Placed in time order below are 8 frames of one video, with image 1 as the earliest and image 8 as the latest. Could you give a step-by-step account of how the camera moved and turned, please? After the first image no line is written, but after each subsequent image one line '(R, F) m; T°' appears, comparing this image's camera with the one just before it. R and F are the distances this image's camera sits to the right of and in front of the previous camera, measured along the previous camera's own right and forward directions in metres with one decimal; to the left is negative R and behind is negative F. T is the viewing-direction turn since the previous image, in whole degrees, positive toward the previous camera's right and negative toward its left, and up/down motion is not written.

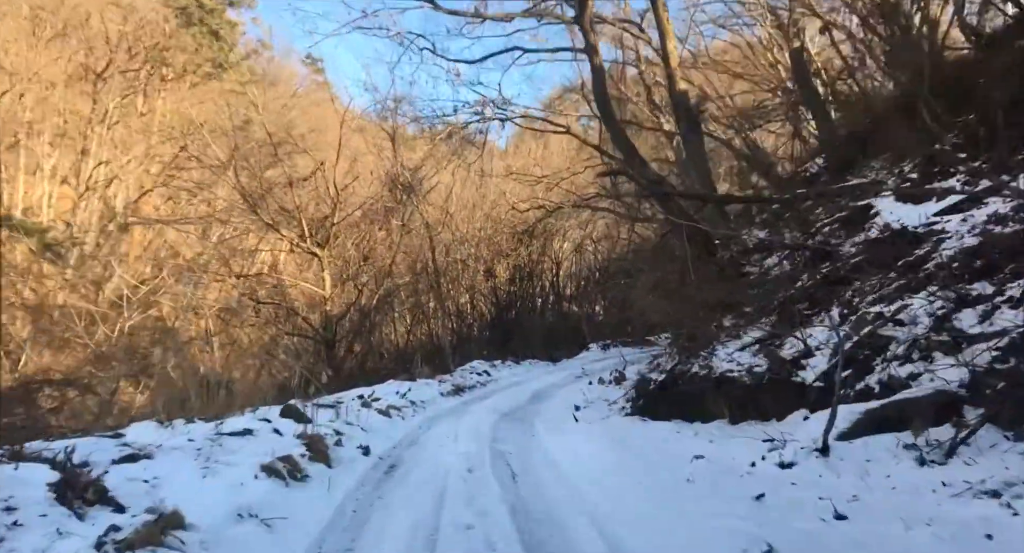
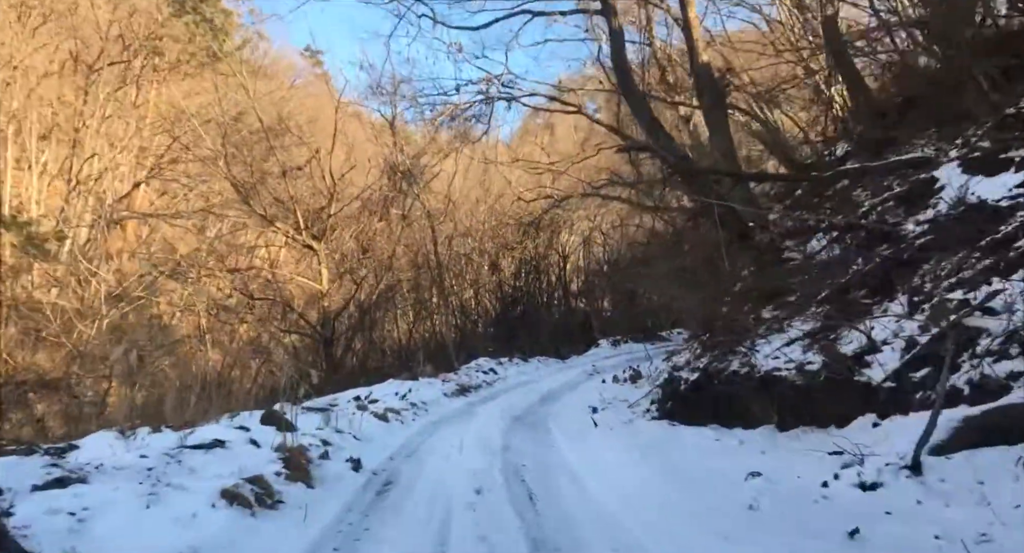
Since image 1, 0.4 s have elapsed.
(-0.1, +1.1) m; 0°
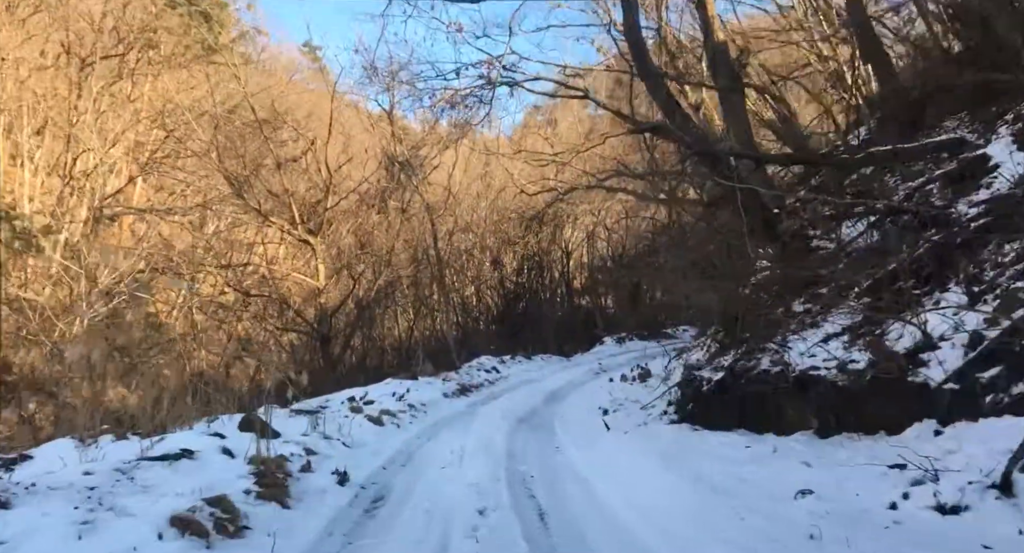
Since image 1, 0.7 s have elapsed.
(0.0, +0.7) m; 0°
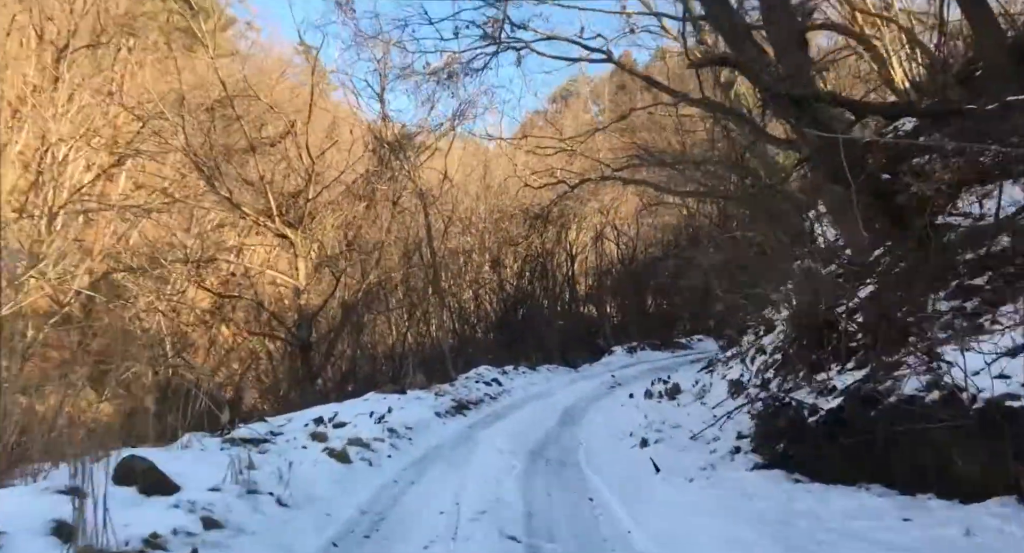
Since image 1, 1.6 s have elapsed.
(-0.1, +2.3) m; 0°
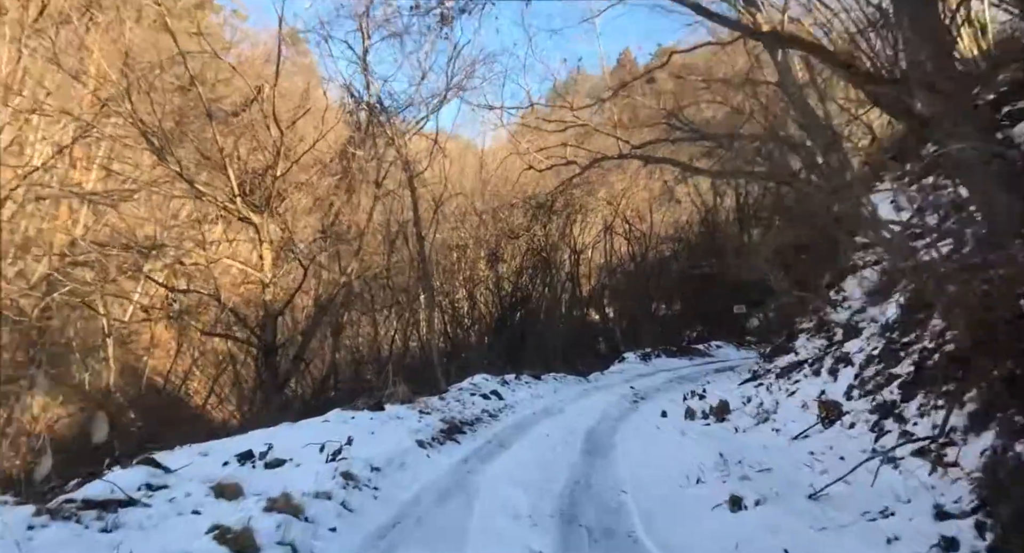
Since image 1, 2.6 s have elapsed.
(-0.1, +2.7) m; 0°
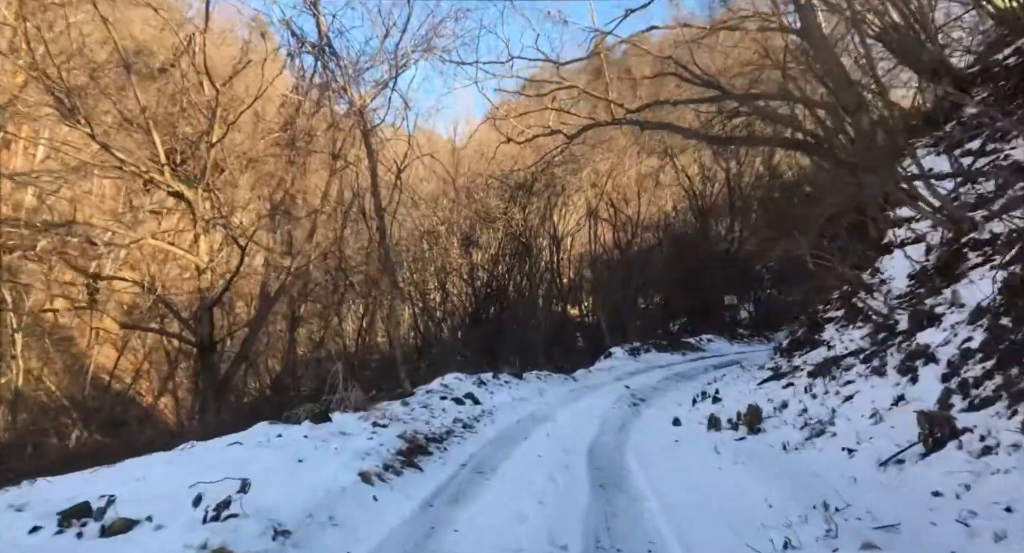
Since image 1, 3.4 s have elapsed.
(-0.1, +2.2) m; +2°
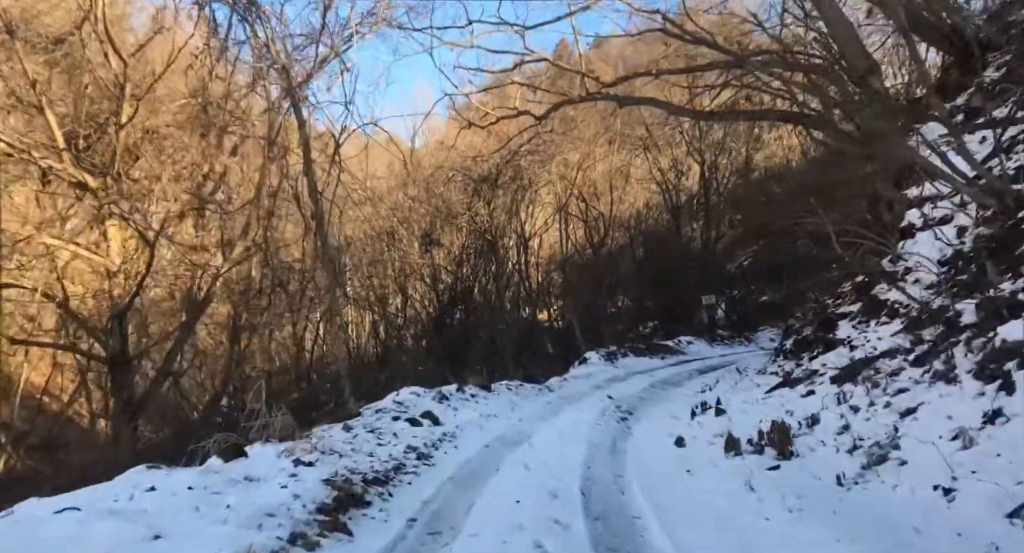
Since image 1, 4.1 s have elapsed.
(0.0, +1.8) m; +2°
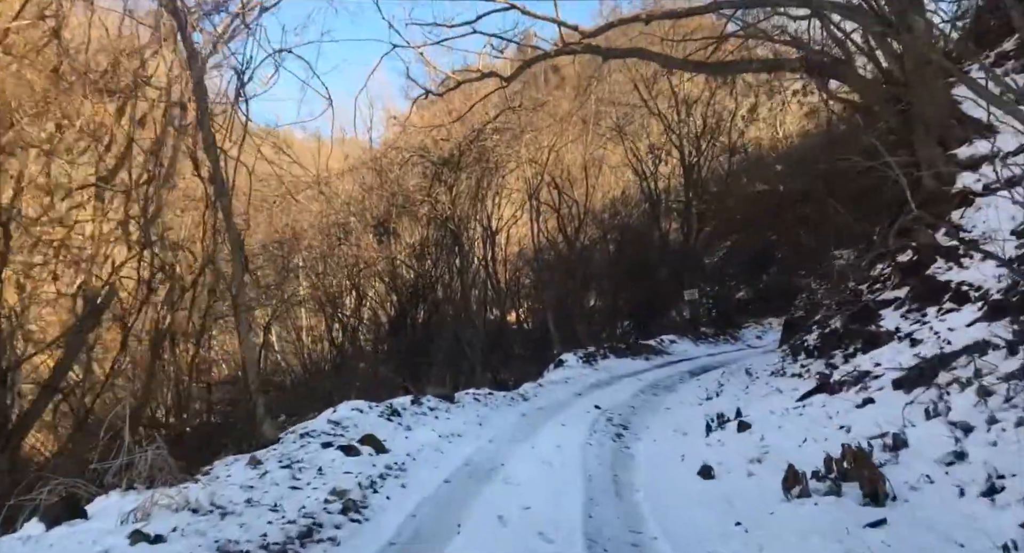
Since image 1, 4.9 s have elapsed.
(0.0, +2.1) m; +2°
